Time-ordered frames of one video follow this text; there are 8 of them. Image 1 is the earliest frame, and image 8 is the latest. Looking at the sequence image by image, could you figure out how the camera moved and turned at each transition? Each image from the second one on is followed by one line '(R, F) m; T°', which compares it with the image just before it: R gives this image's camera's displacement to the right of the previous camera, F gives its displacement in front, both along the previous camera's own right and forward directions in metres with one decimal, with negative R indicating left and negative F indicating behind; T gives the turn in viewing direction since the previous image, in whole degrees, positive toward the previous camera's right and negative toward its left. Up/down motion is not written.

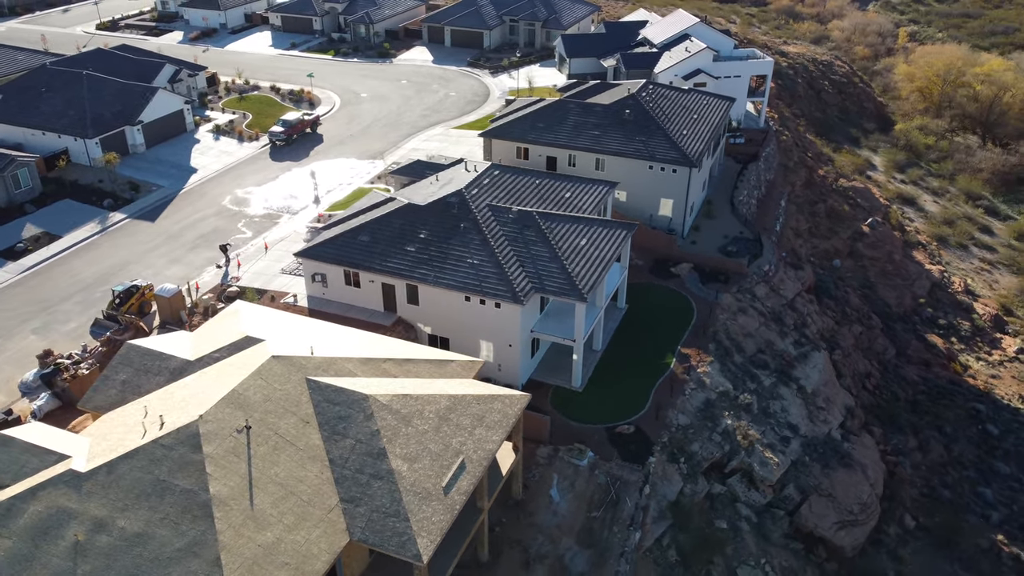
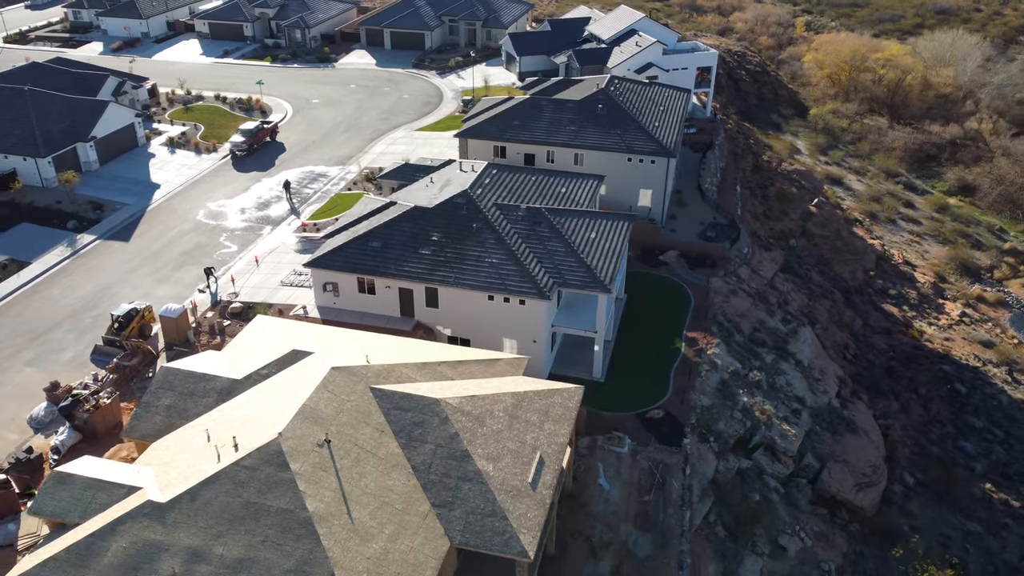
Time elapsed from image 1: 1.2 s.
(-4.1, 0.0) m; +7°
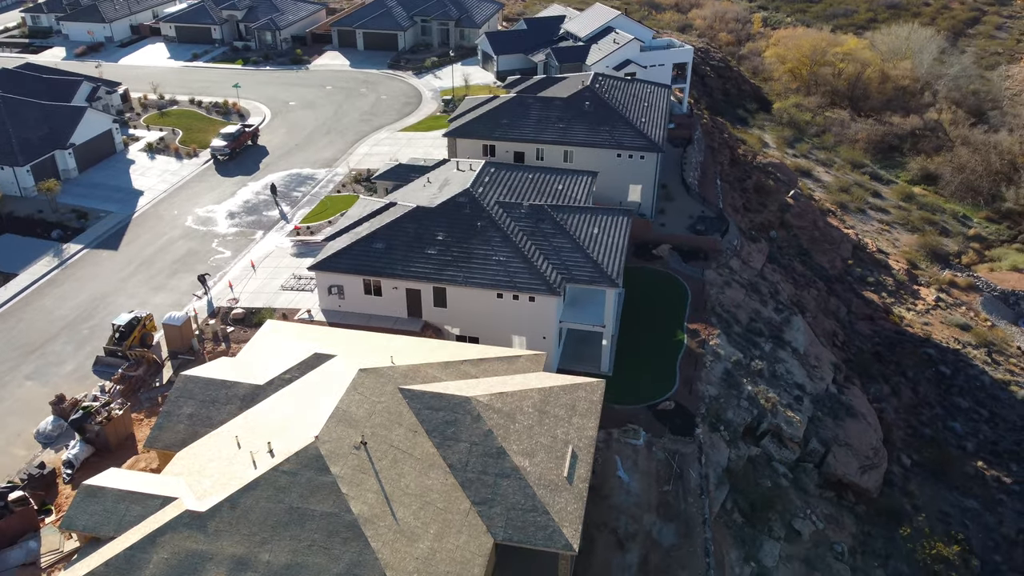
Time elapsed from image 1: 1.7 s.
(-1.8, 0.0) m; +3°
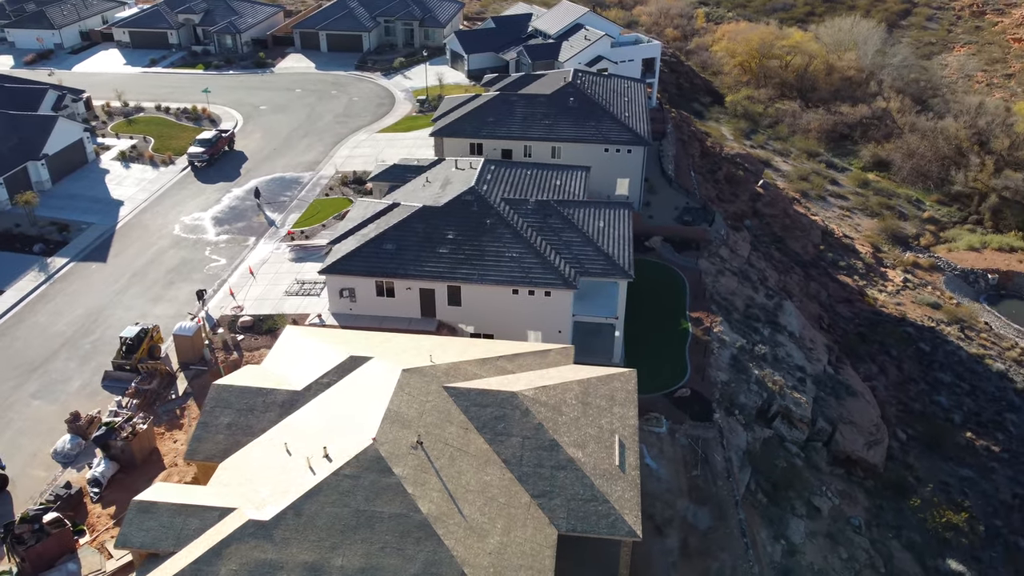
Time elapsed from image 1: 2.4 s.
(-2.5, 0.0) m; +4°
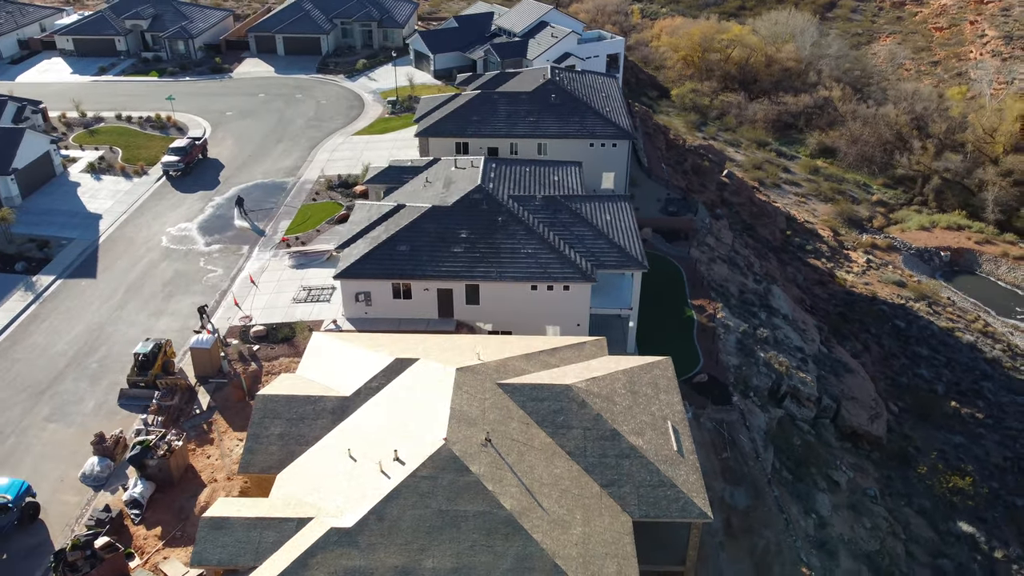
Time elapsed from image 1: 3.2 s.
(-3.0, 0.0) m; +5°
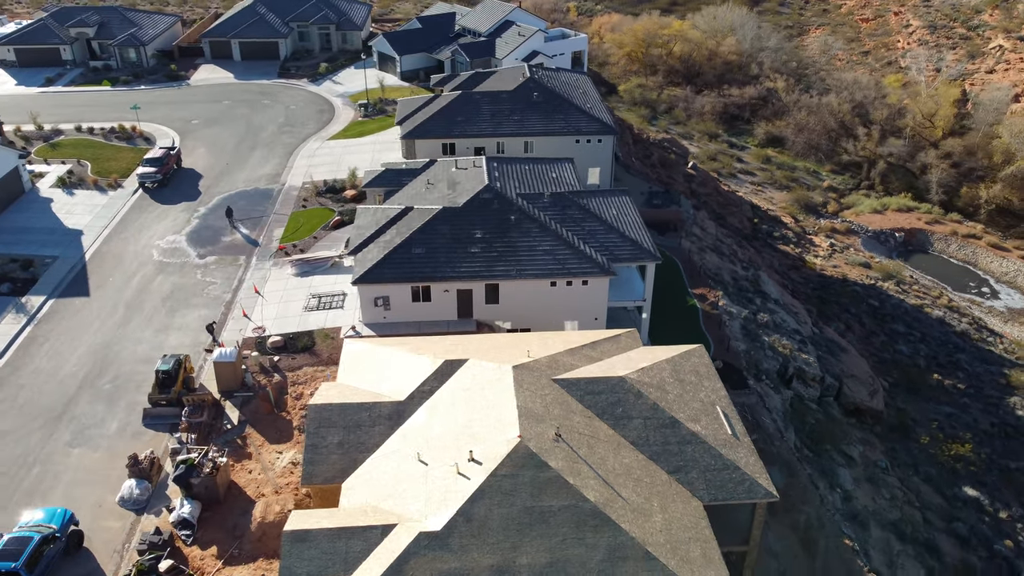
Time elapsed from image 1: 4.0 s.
(-3.1, 0.0) m; +5°
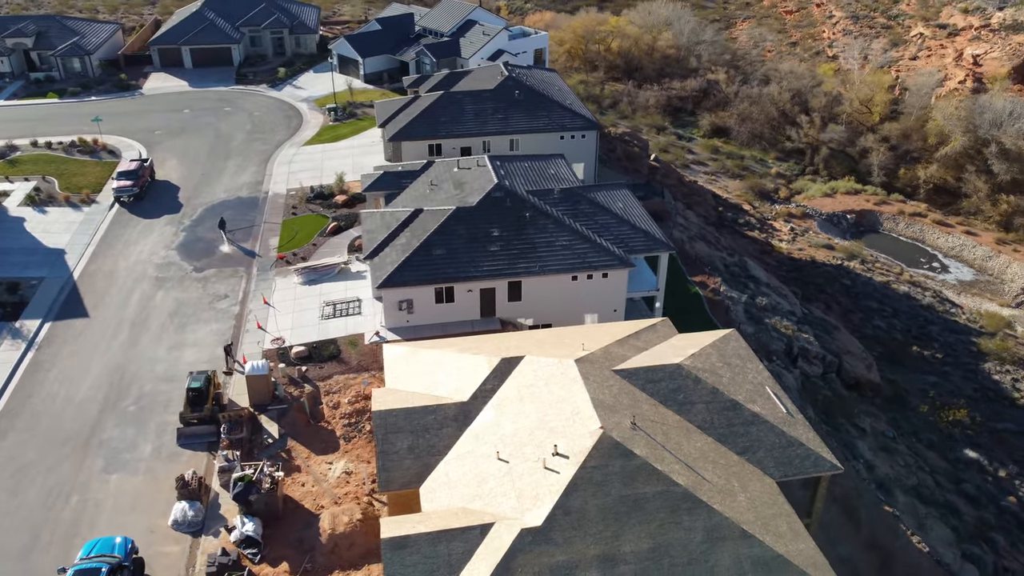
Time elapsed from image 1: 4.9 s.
(-3.5, 0.0) m; +5°
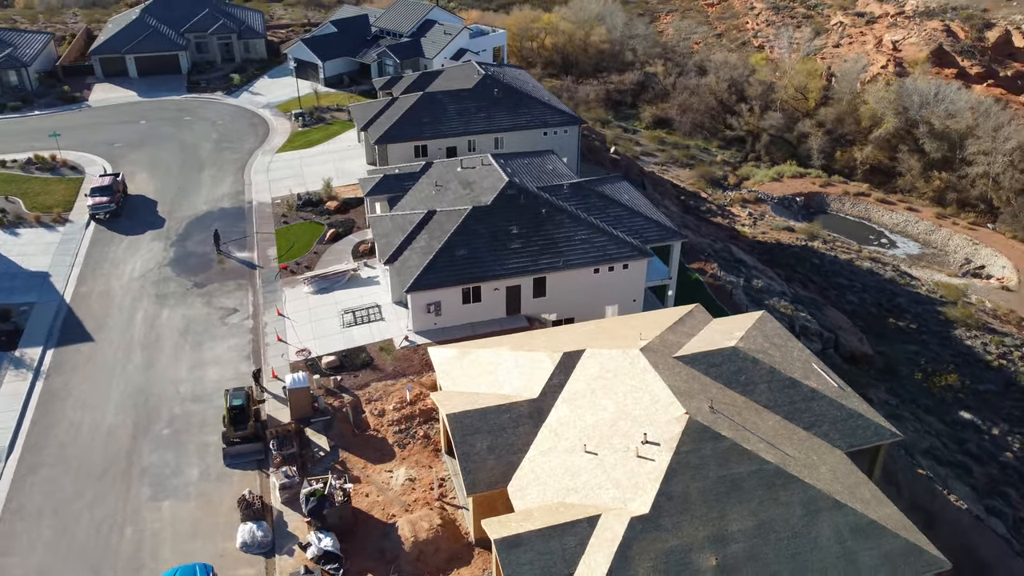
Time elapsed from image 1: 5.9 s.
(-3.8, +0.1) m; +6°
